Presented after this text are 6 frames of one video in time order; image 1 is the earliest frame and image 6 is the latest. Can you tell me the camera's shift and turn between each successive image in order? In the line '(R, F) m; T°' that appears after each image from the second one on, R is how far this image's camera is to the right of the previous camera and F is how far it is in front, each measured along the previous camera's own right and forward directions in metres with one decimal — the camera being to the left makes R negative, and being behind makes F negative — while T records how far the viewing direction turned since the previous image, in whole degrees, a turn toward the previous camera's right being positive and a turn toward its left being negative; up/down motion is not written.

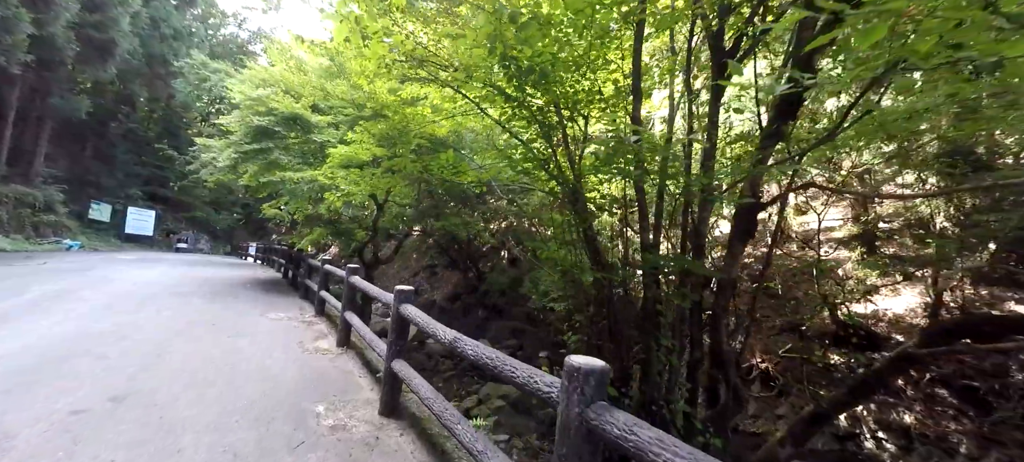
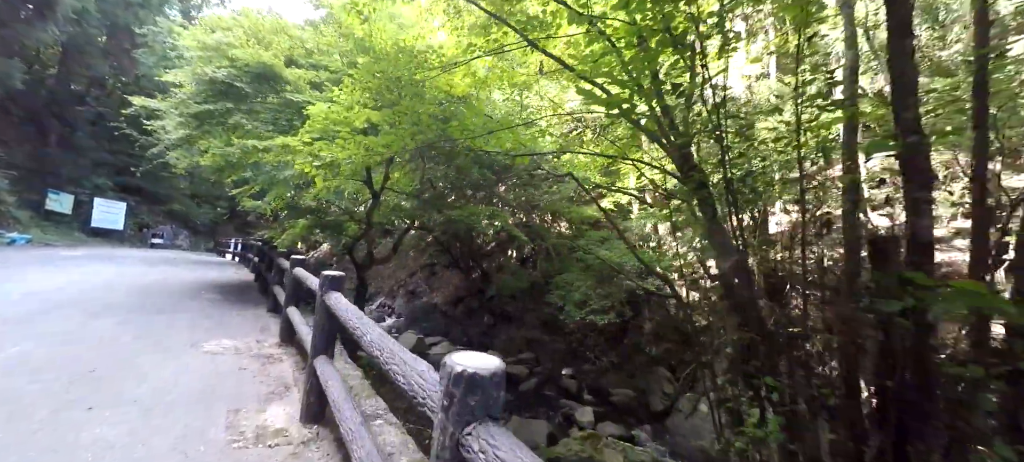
(-0.4, +1.3) m; +1°
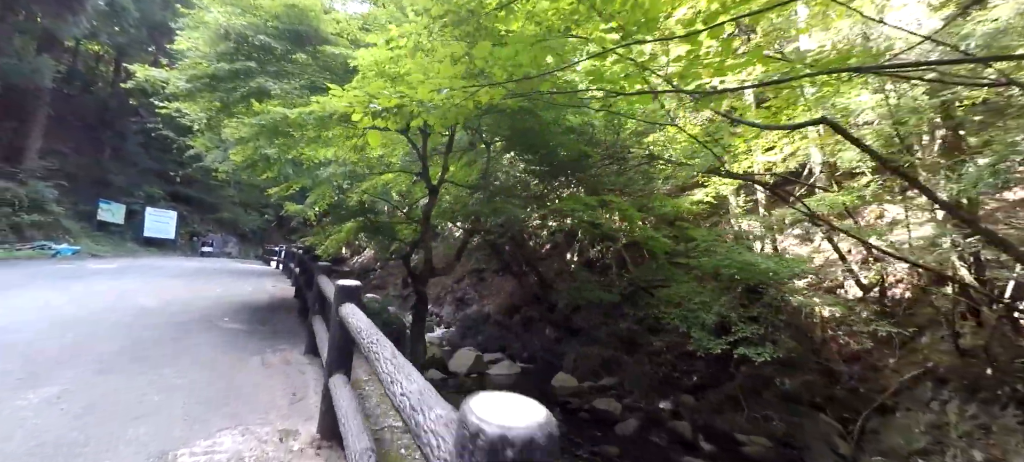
(-0.7, +1.3) m; -5°
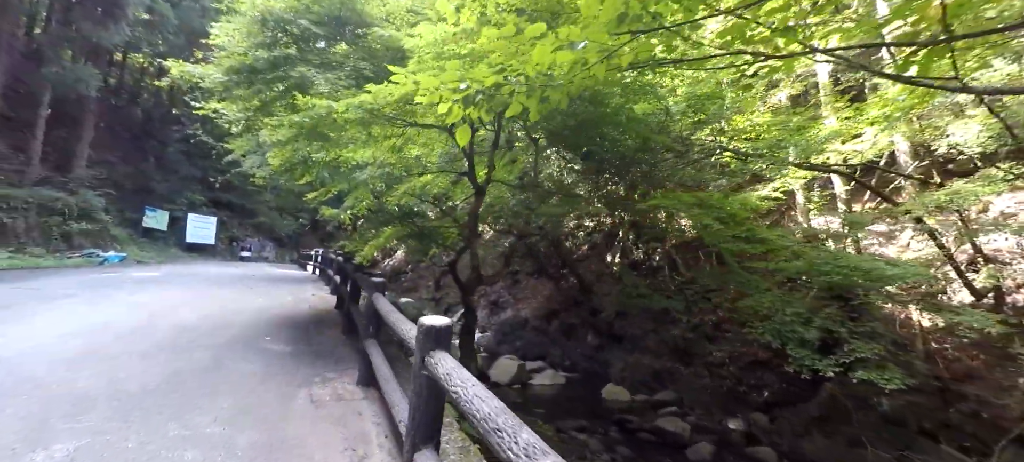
(-0.3, +0.4) m; -4°
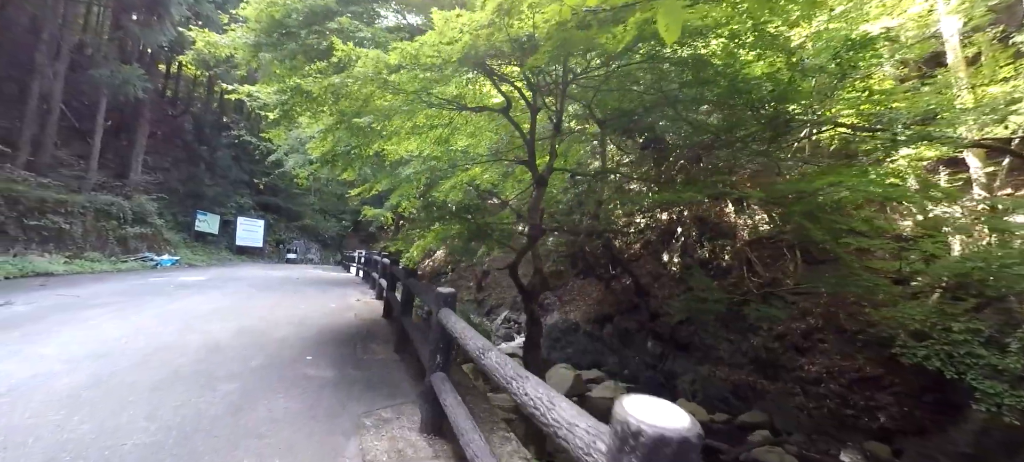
(-0.3, +0.6) m; -5°
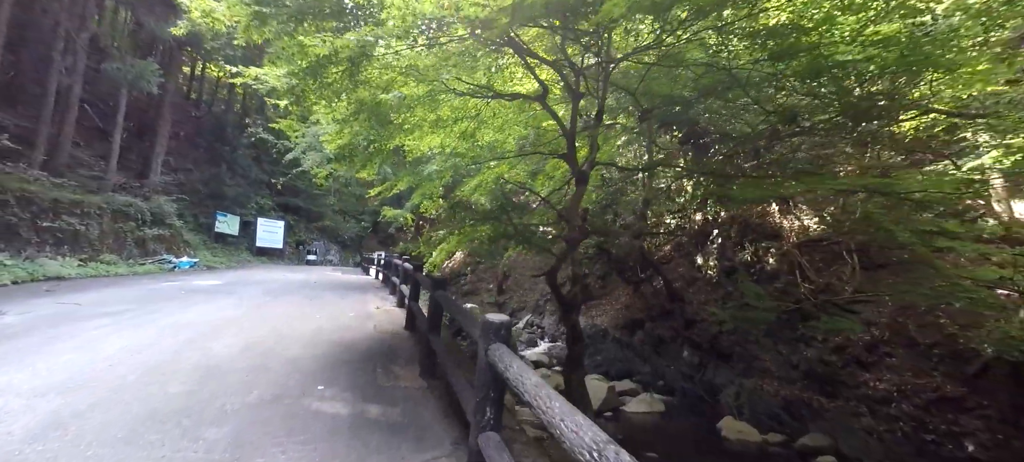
(-0.2, +0.5) m; -2°
